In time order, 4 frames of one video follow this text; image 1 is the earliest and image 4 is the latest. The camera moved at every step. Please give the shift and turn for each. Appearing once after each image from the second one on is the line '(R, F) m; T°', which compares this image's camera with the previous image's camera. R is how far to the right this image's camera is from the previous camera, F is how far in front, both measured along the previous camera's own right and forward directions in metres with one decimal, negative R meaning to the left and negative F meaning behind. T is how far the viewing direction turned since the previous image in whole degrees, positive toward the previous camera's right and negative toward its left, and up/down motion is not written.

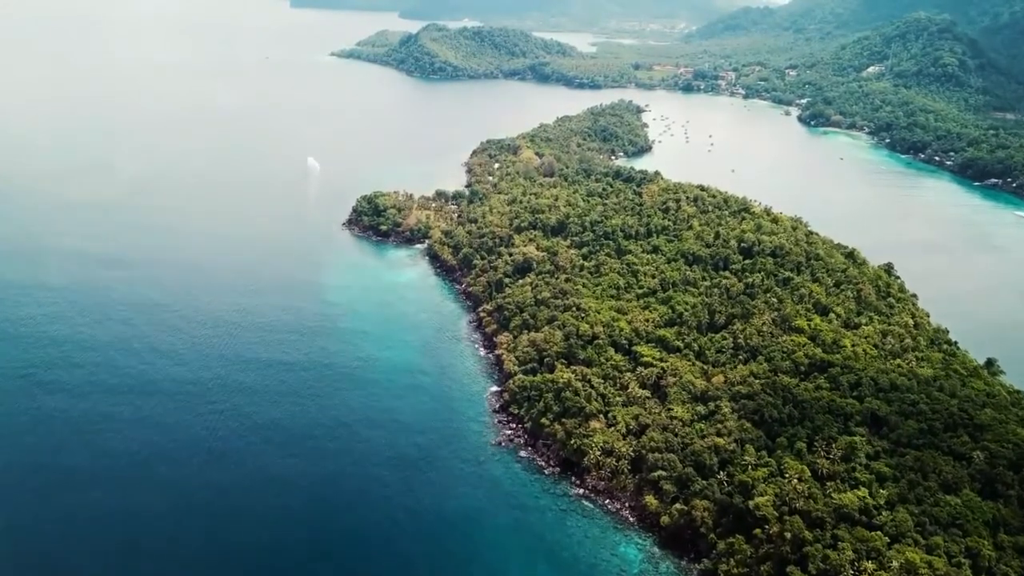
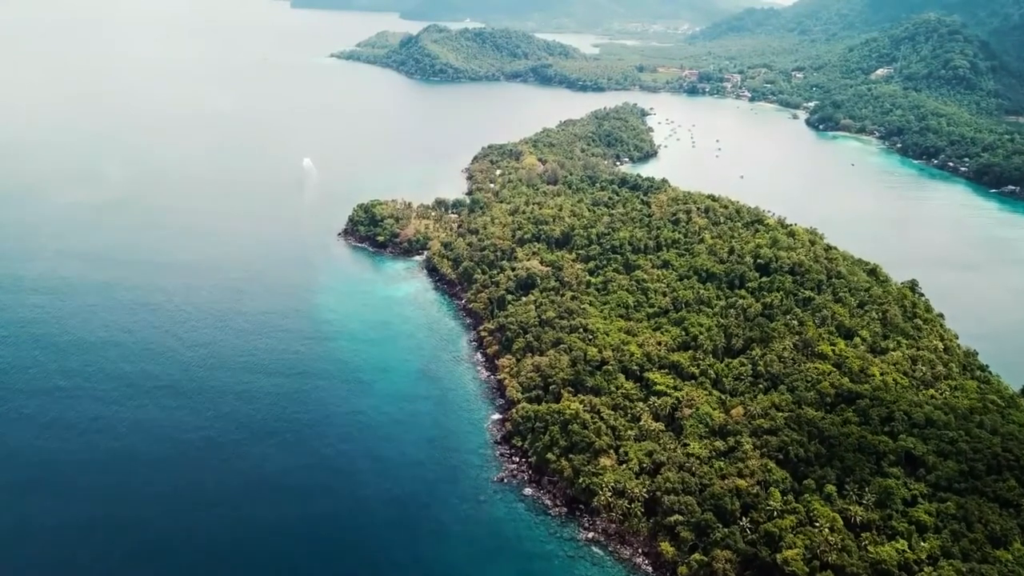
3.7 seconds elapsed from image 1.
(-0.1, +3.2) m; 0°
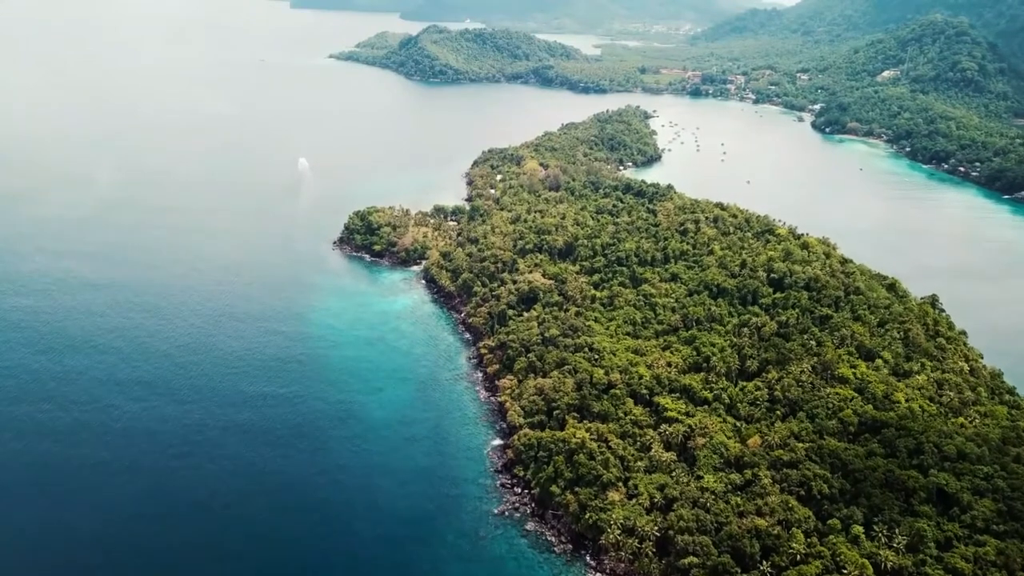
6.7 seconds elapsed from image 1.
(-0.1, +2.6) m; 0°
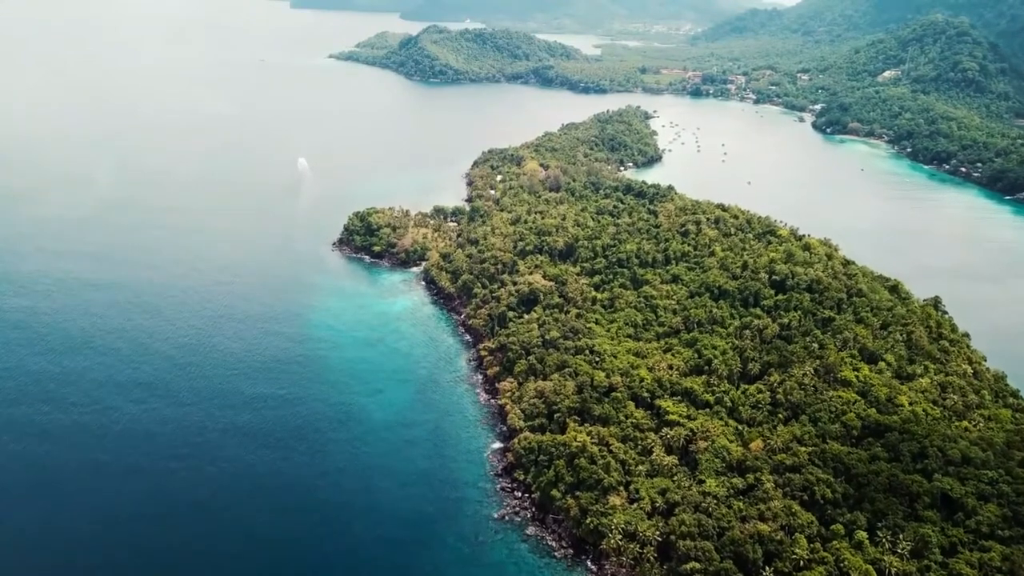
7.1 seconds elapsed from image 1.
(0.0, +0.3) m; 0°
